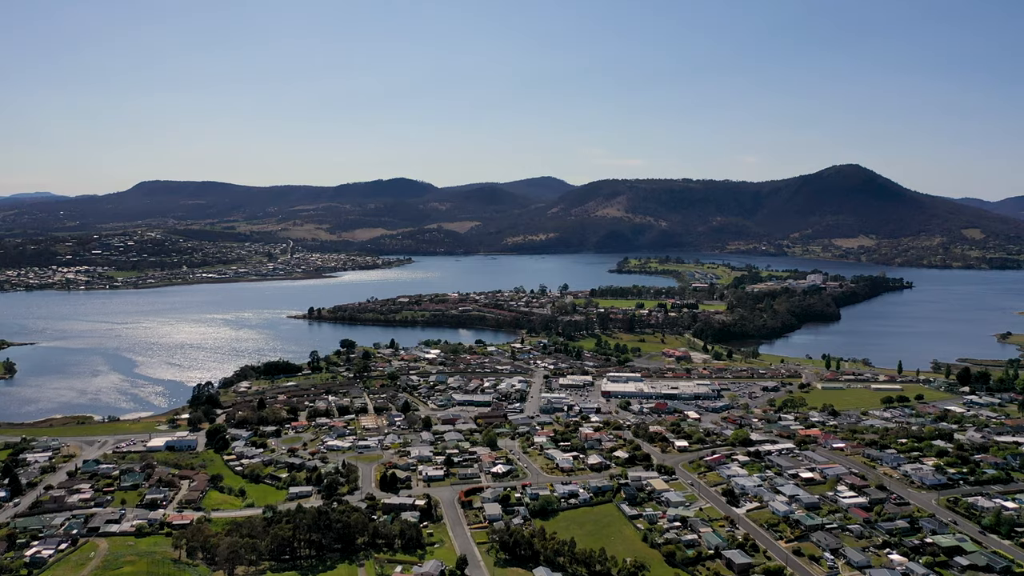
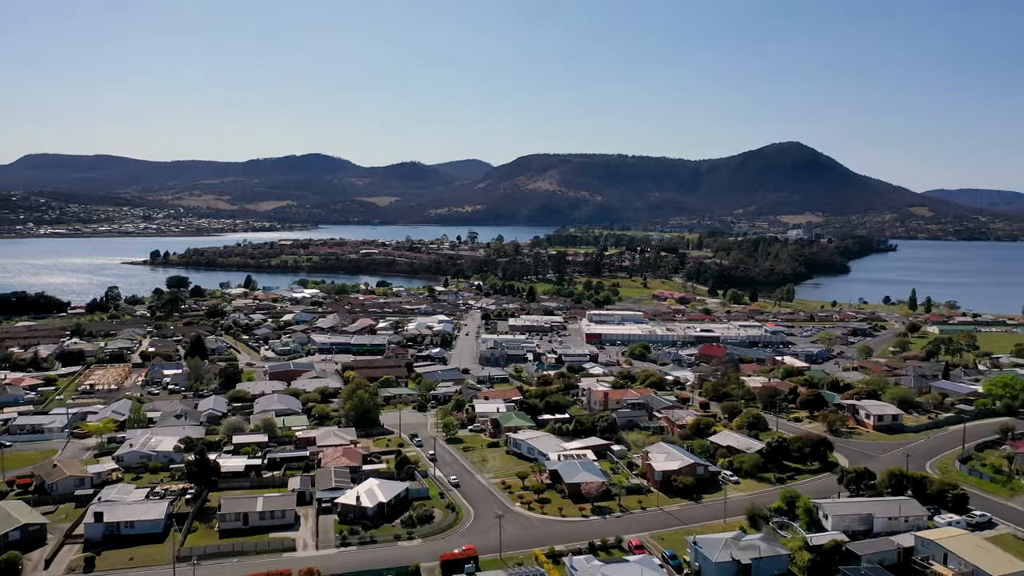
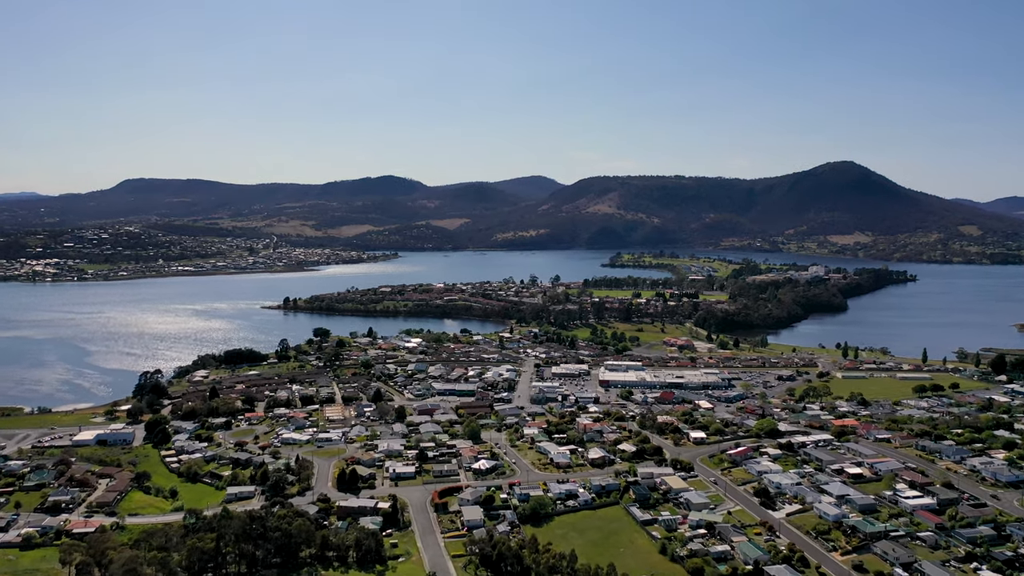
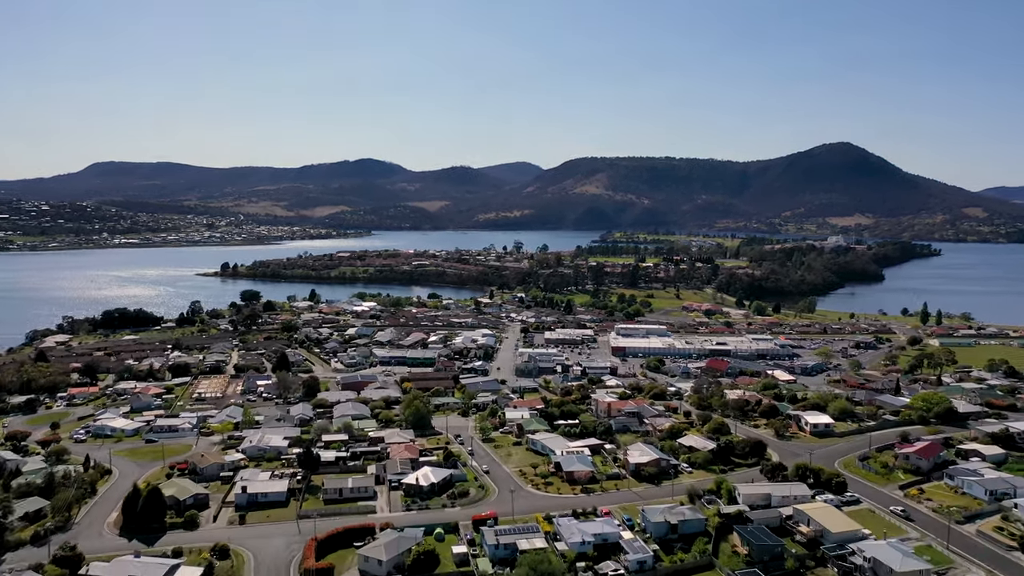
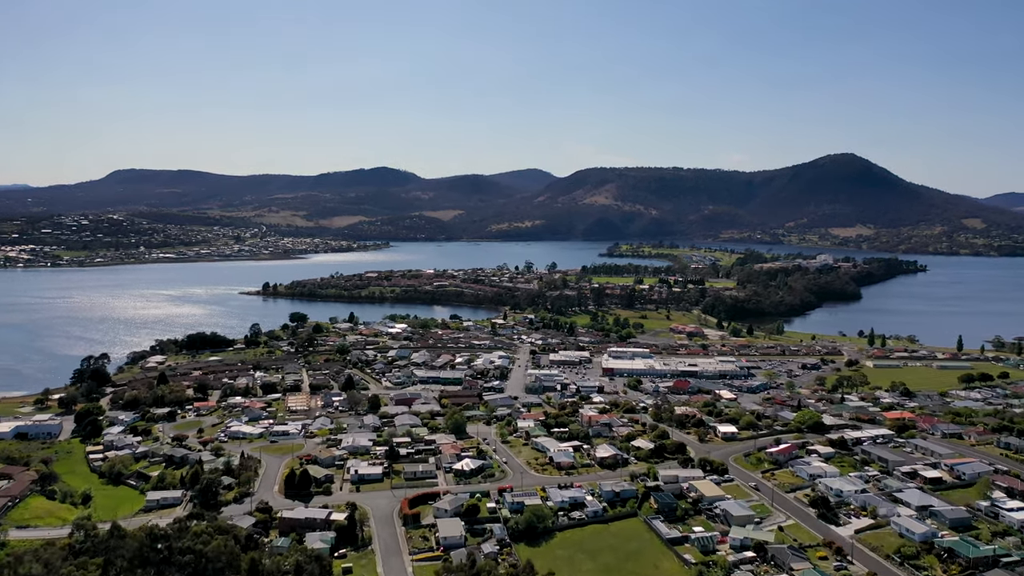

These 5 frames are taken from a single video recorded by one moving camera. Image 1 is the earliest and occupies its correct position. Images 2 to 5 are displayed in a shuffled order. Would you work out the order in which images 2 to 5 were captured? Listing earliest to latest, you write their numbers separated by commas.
3, 5, 4, 2
